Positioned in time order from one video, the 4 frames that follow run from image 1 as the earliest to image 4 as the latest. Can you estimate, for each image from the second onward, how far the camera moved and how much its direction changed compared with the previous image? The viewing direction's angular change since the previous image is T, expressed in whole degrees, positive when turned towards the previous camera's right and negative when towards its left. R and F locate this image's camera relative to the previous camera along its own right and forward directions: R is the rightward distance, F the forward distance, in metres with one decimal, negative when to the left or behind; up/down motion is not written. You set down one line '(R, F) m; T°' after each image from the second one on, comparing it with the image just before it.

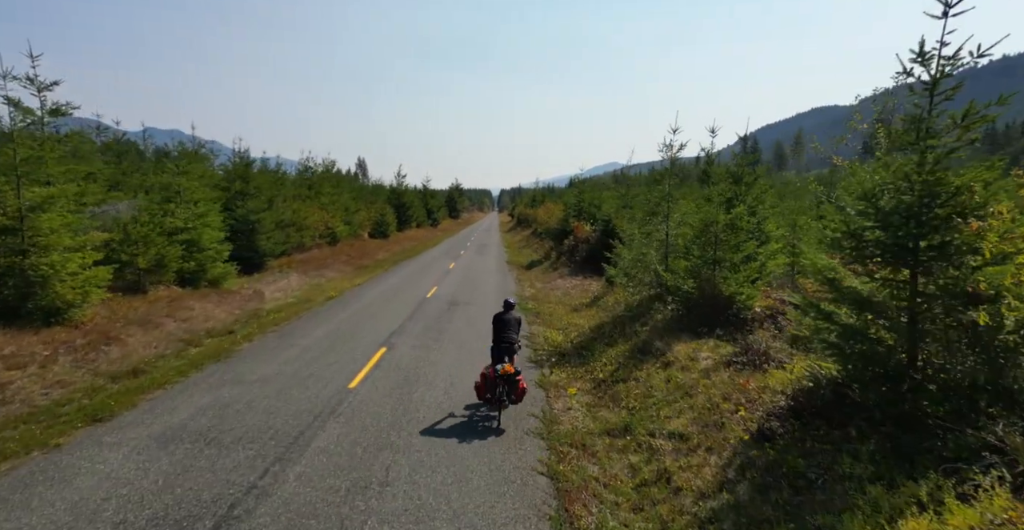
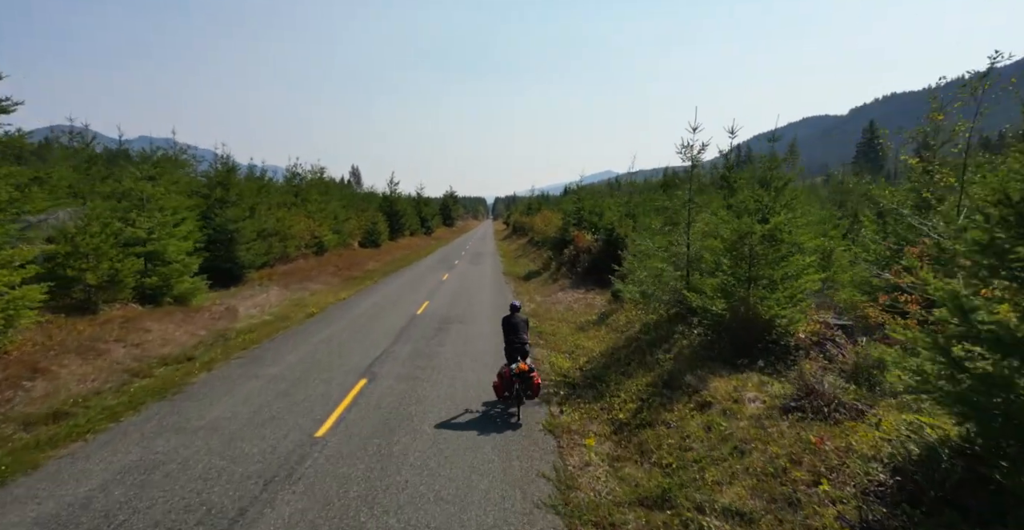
(-0.1, +1.6) m; +1°
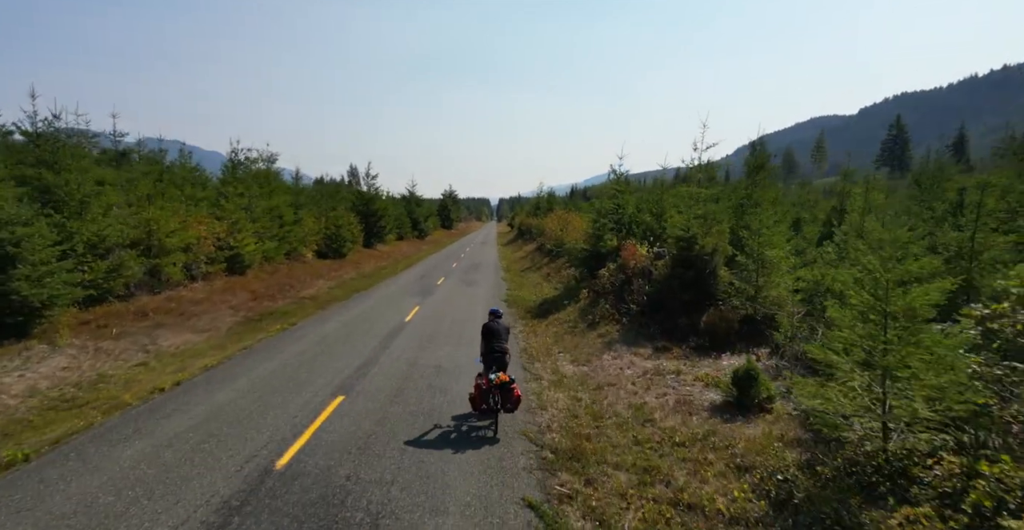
(-0.1, +10.8) m; 0°
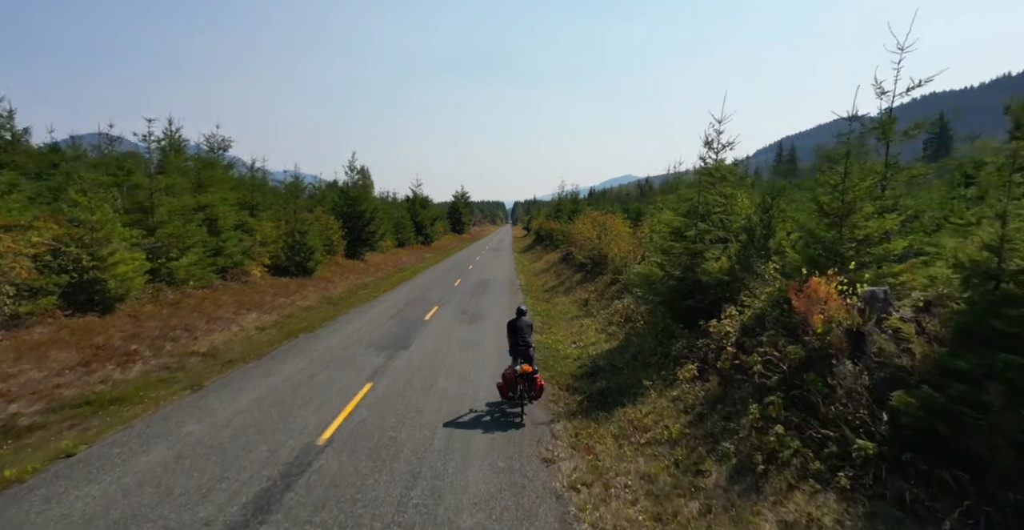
(-0.3, +9.5) m; -2°
